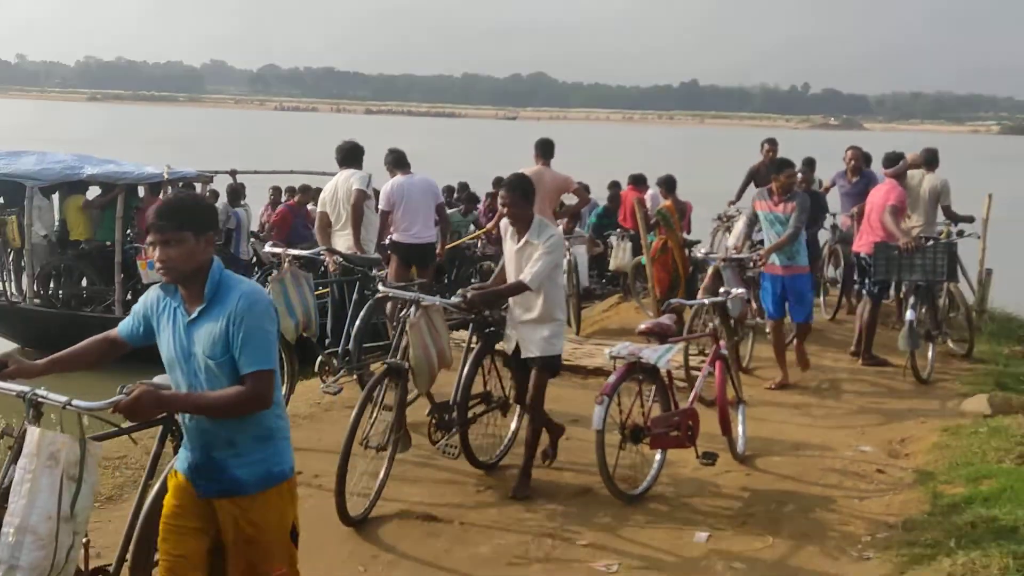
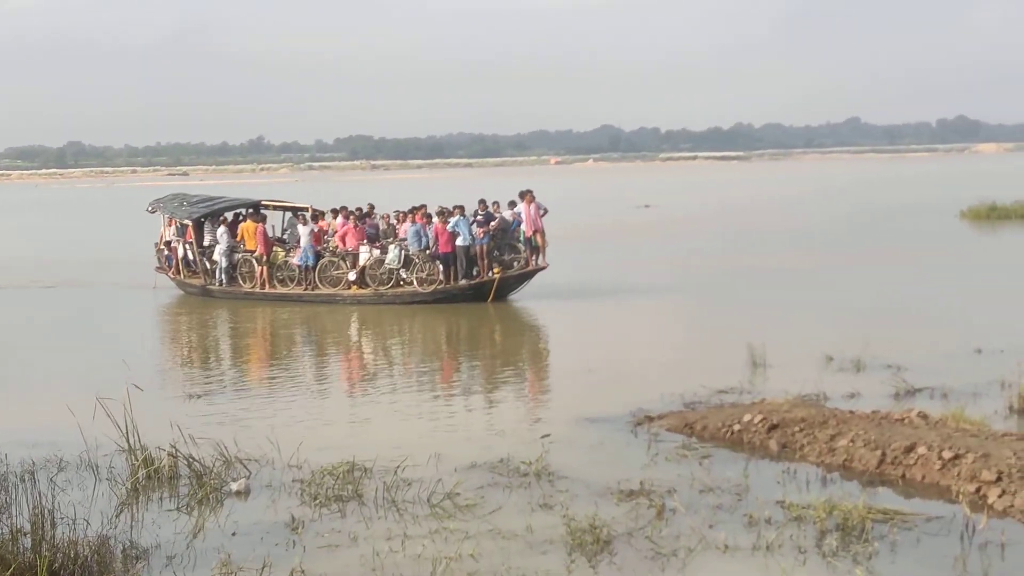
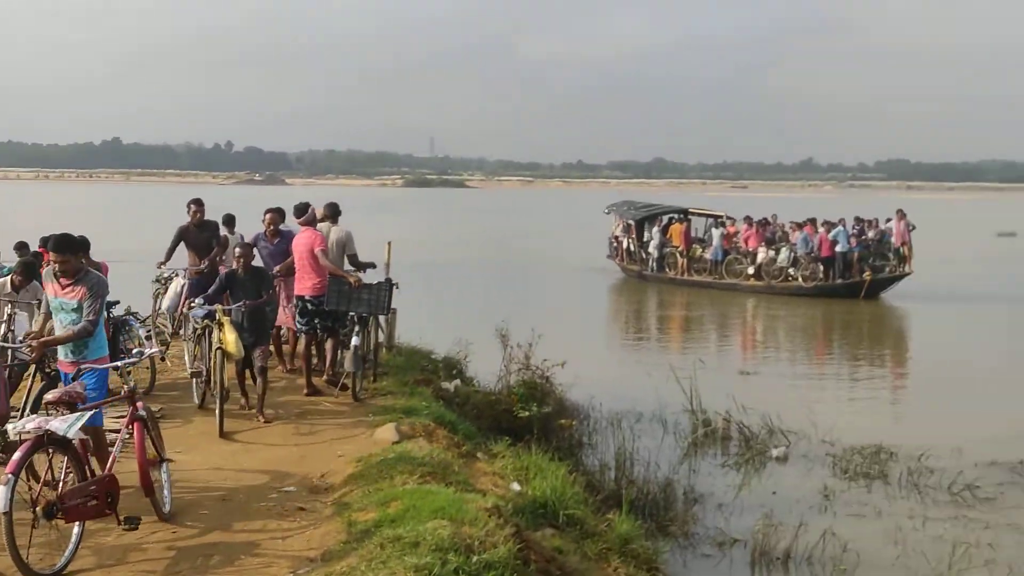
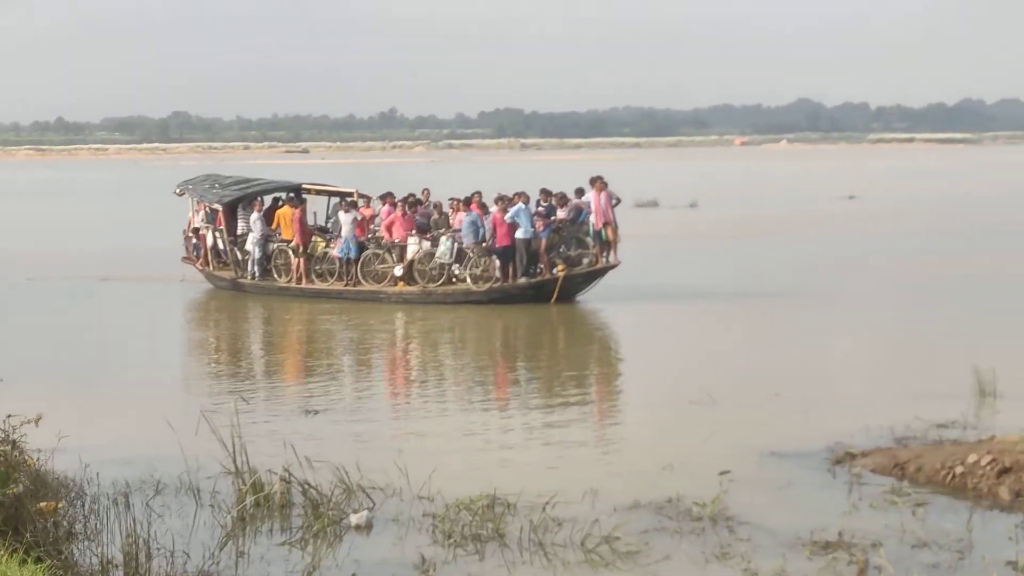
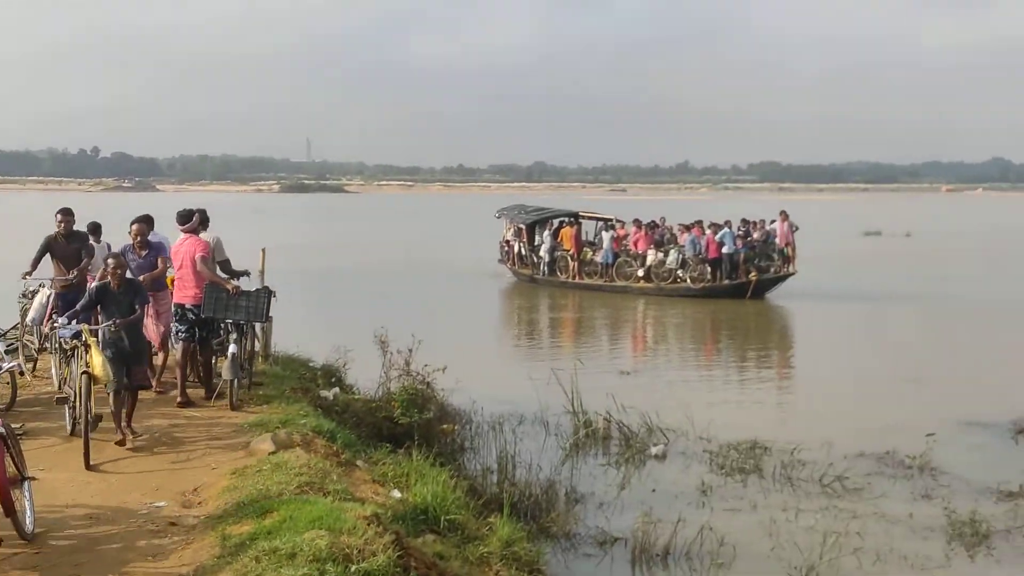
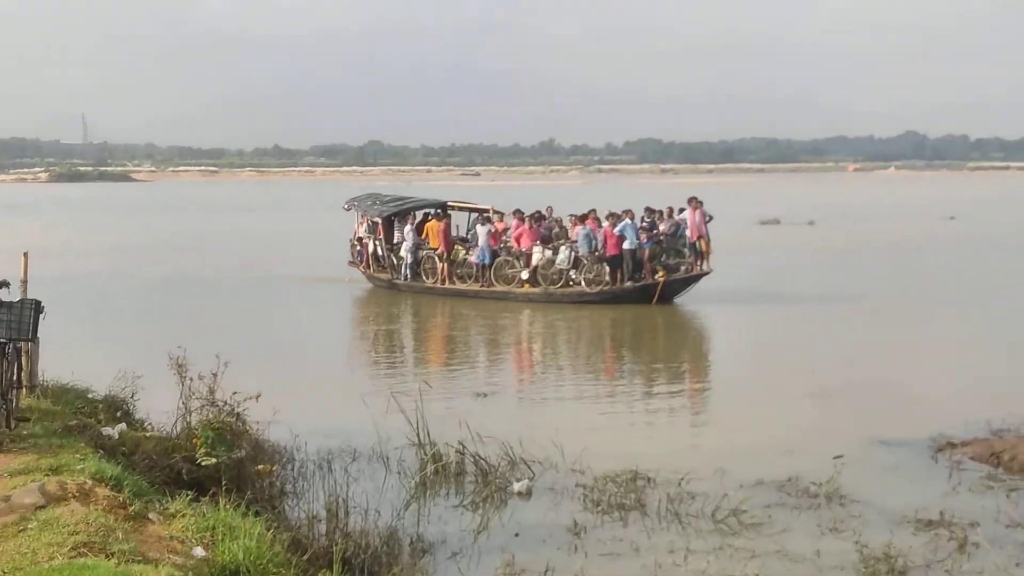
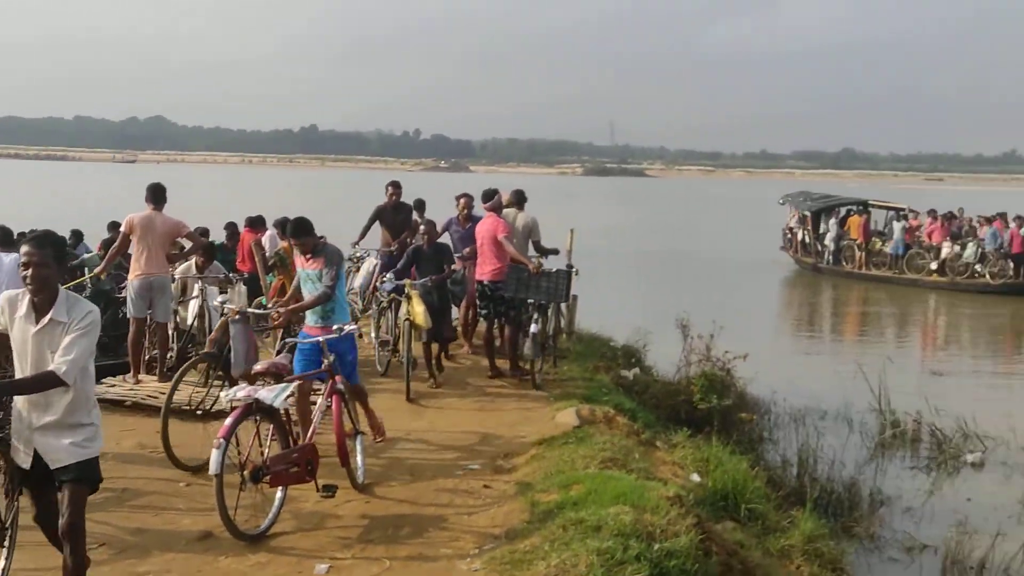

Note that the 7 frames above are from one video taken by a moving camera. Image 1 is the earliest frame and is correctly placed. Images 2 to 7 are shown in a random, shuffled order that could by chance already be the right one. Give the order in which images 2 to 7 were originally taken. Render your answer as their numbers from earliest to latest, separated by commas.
7, 3, 5, 6, 4, 2
